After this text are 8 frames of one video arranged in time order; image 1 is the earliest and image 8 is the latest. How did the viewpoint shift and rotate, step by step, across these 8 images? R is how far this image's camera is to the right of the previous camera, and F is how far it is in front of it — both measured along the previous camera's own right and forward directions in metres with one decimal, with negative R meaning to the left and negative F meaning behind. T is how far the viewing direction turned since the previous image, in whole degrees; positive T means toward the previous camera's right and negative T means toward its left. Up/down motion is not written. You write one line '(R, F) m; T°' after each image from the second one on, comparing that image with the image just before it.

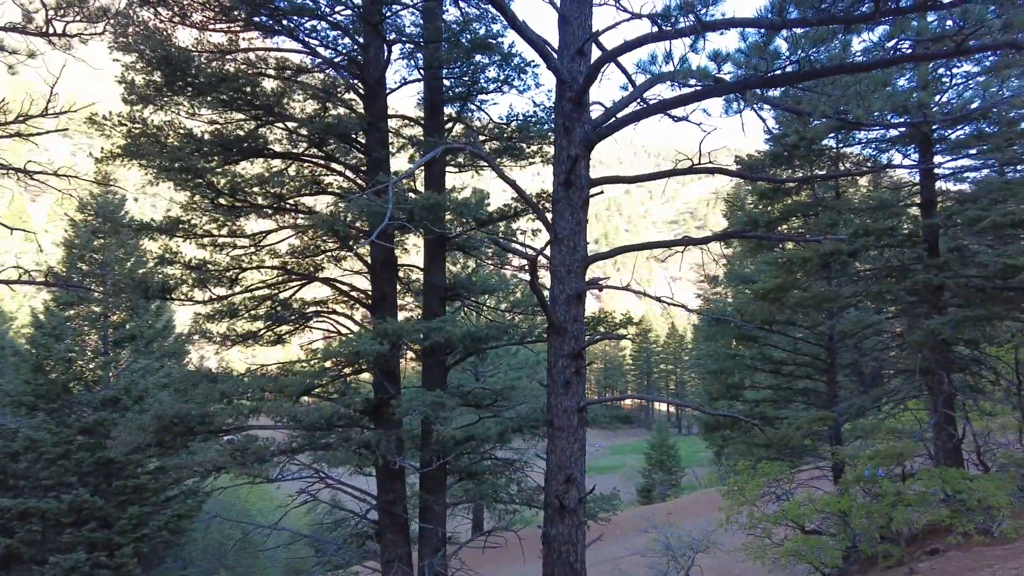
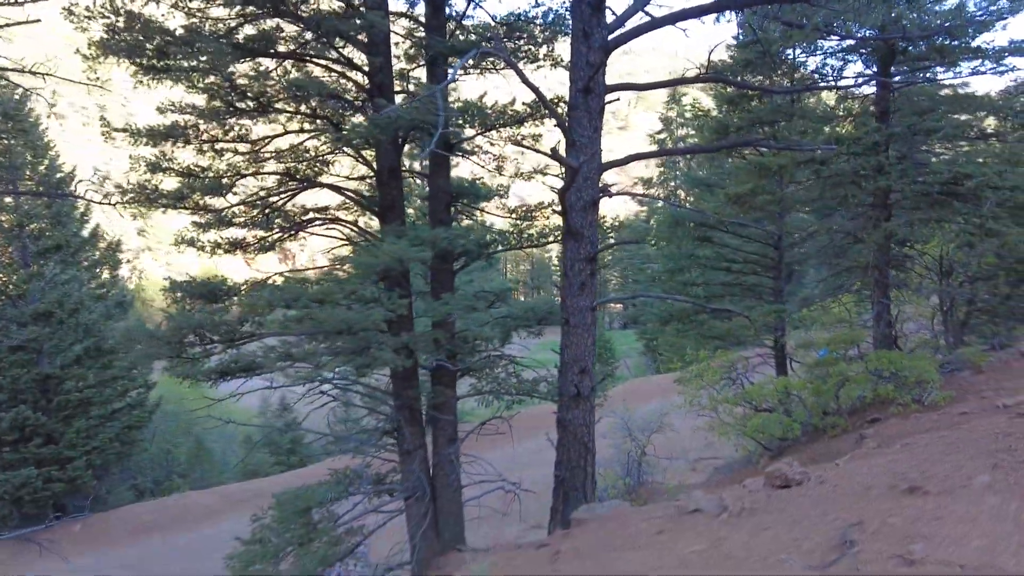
(-1.0, -0.2) m; +7°
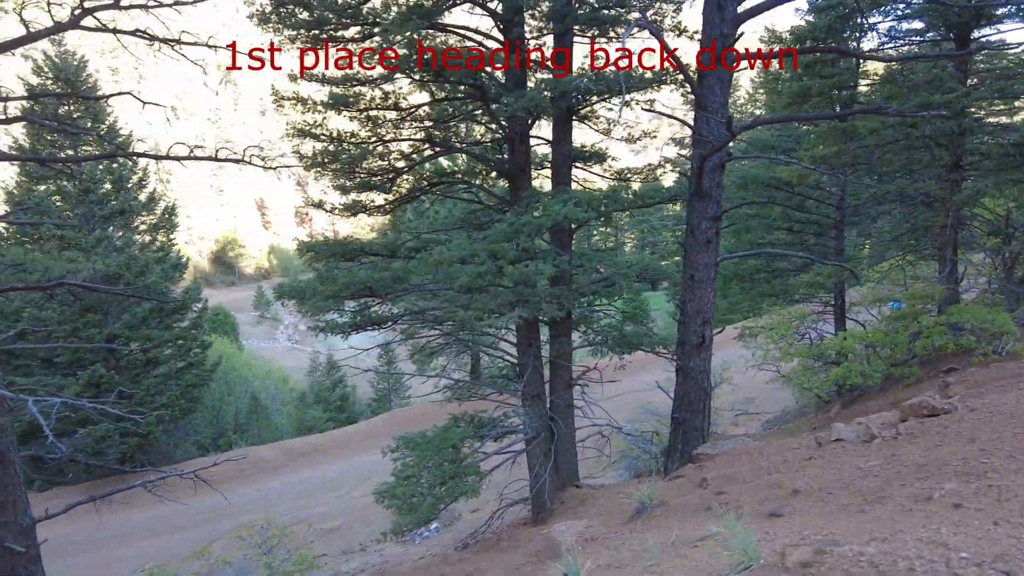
(-1.4, -0.6) m; 0°
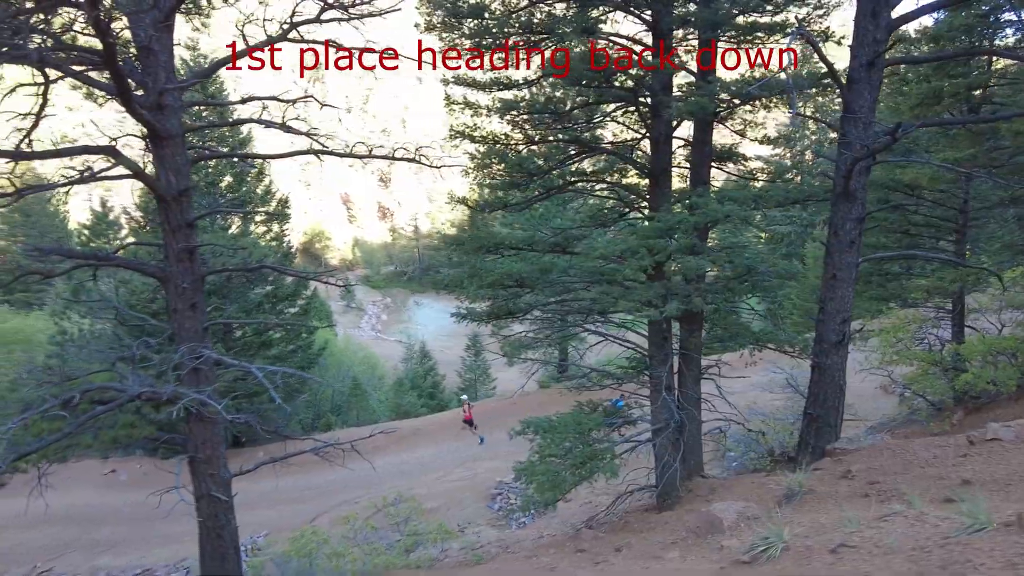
(-0.9, -0.5) m; -6°
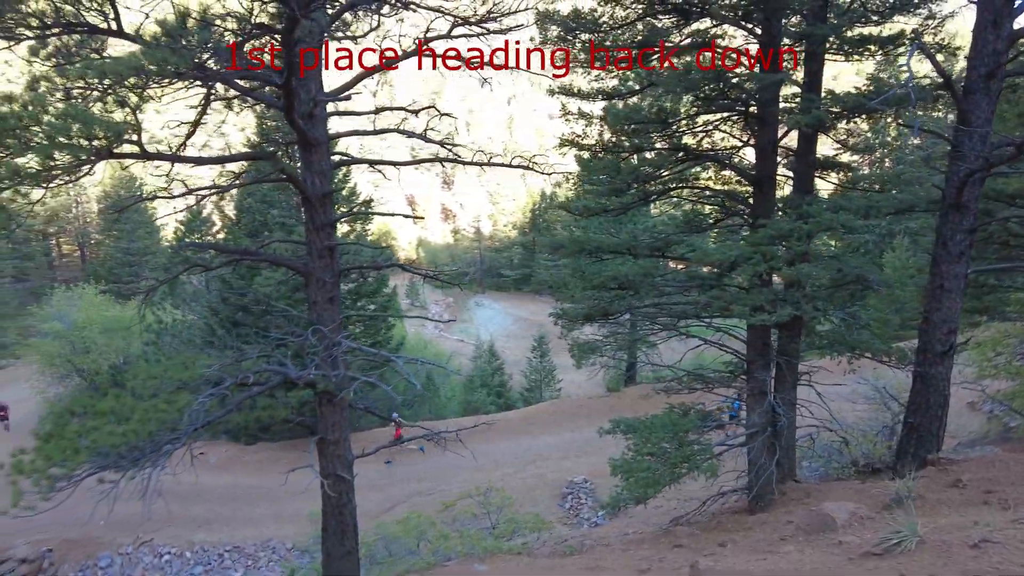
(-0.6, -0.4) m; -5°
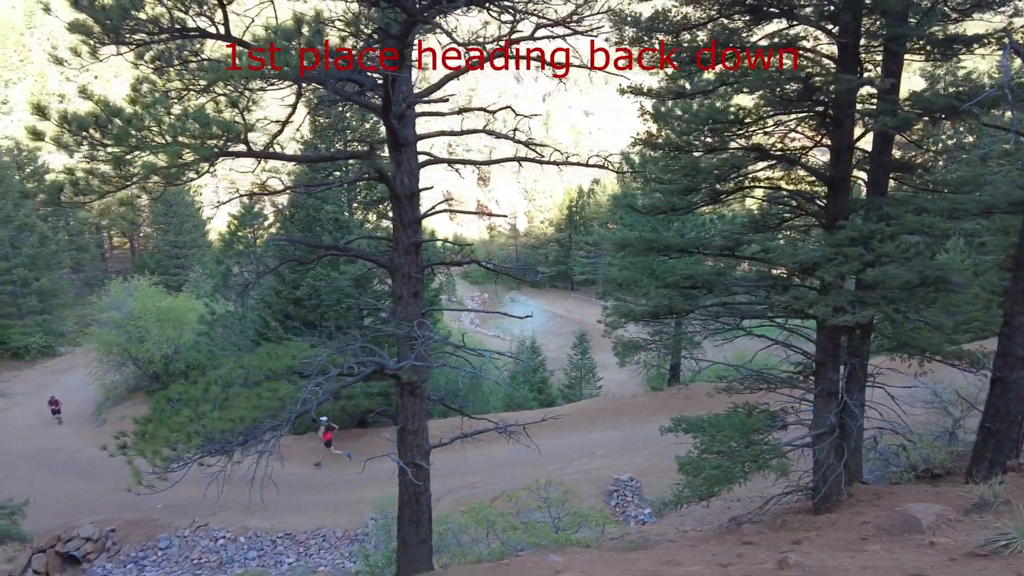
(-0.5, -0.2) m; -3°
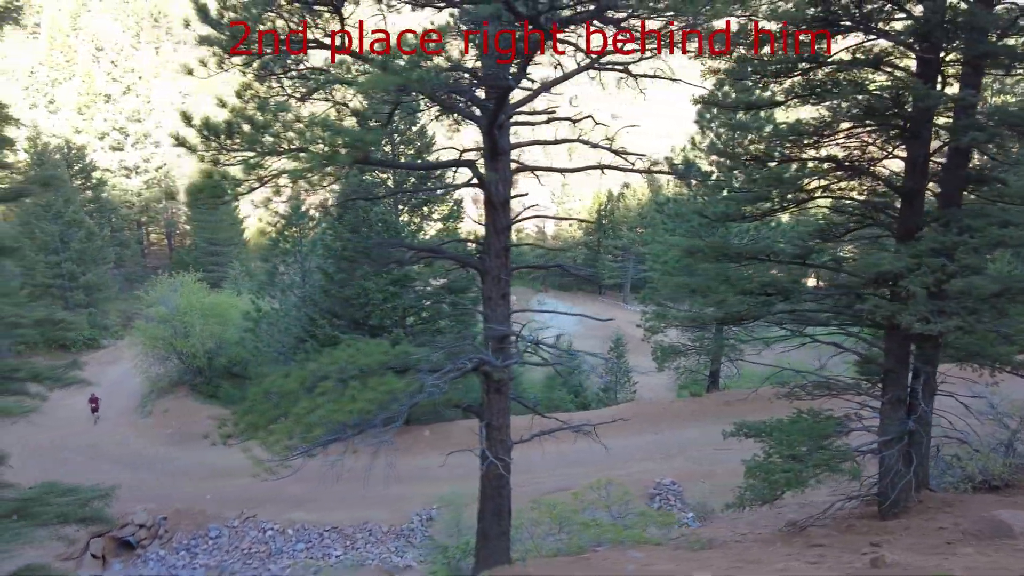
(-0.8, -0.3) m; -2°
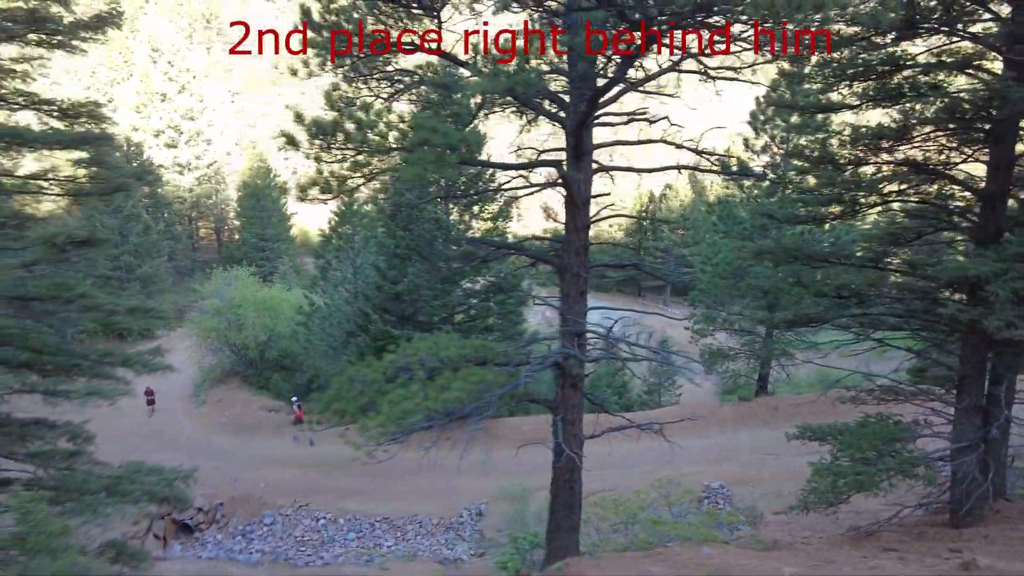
(-0.5, -0.2) m; -3°
